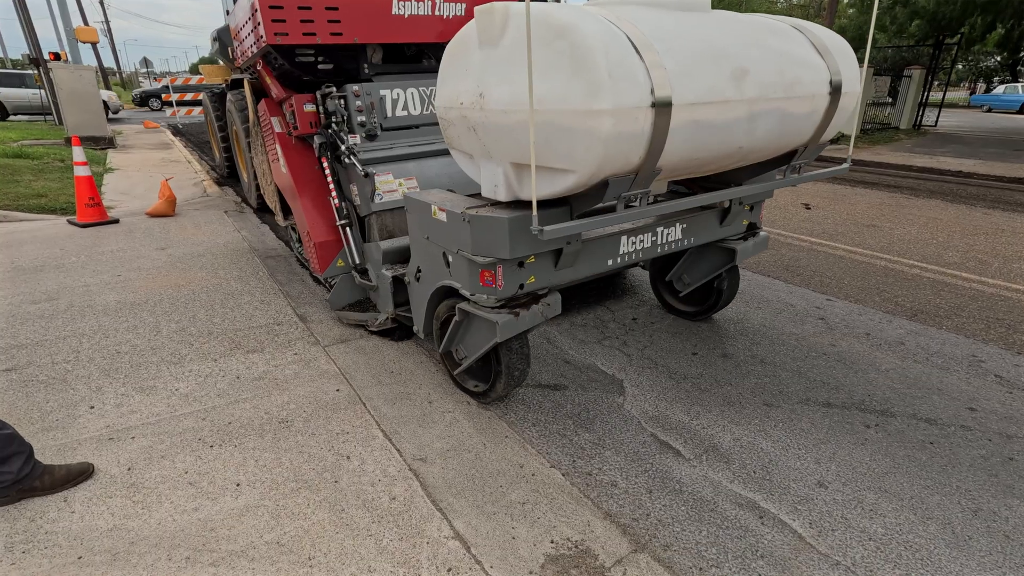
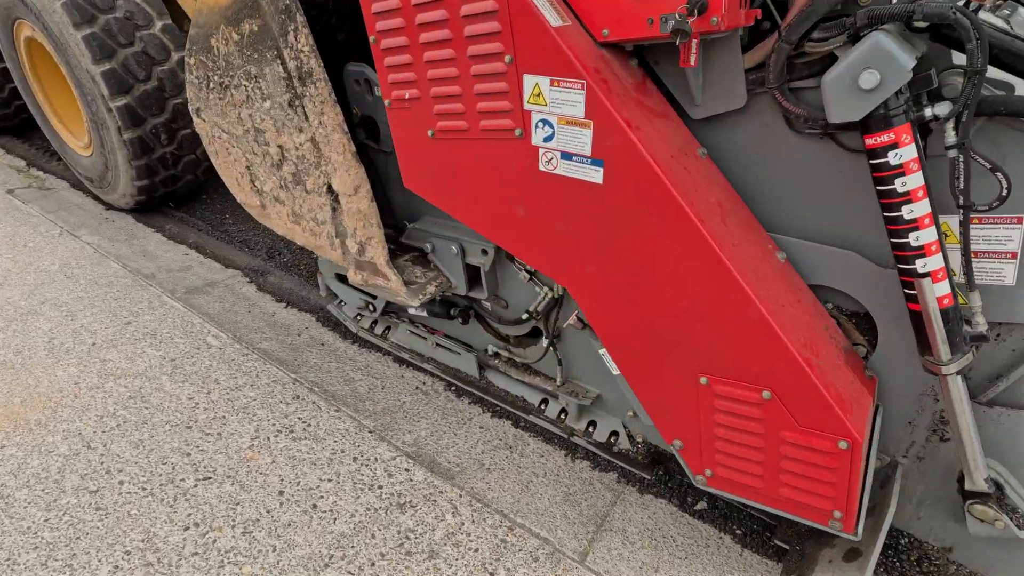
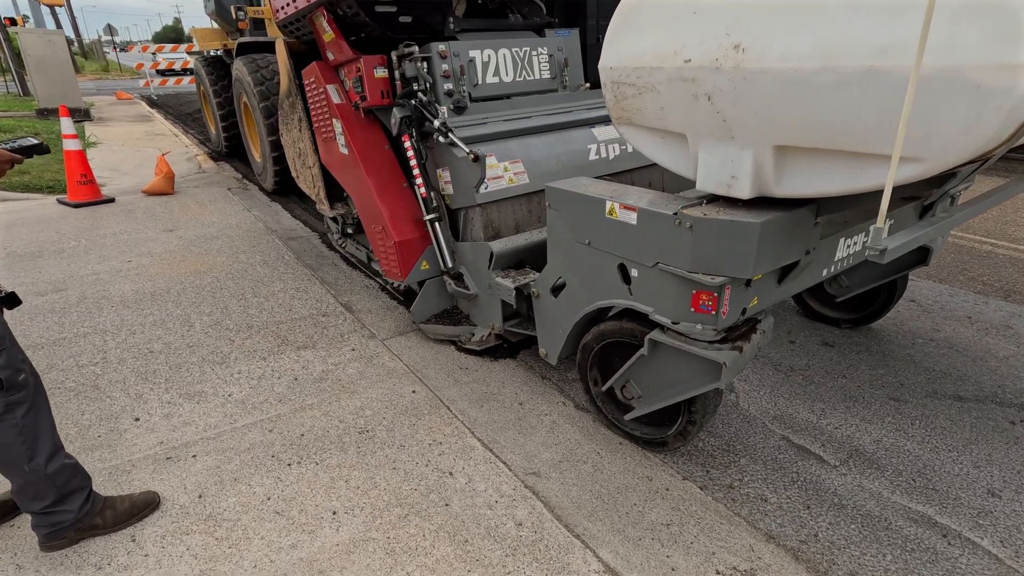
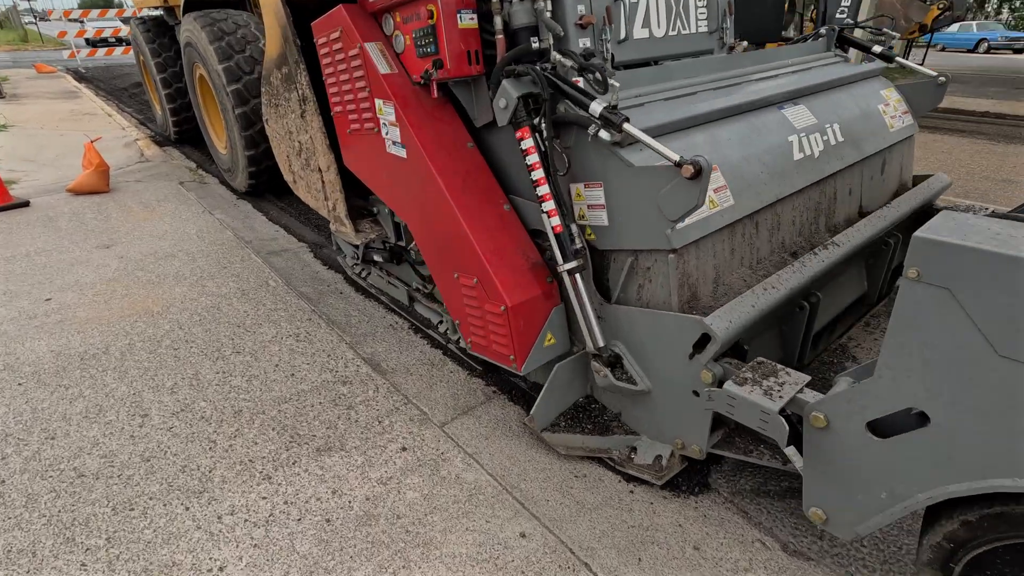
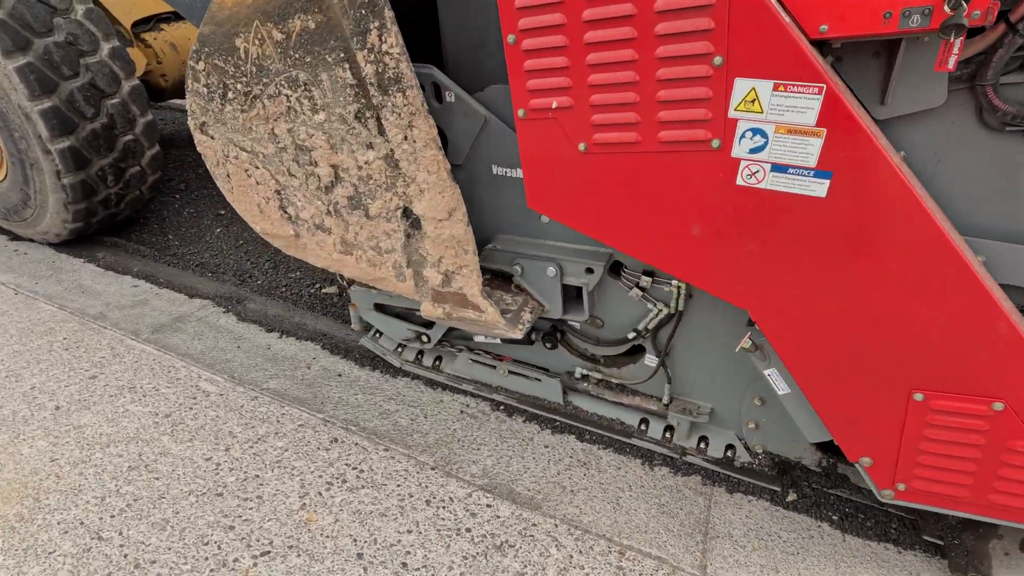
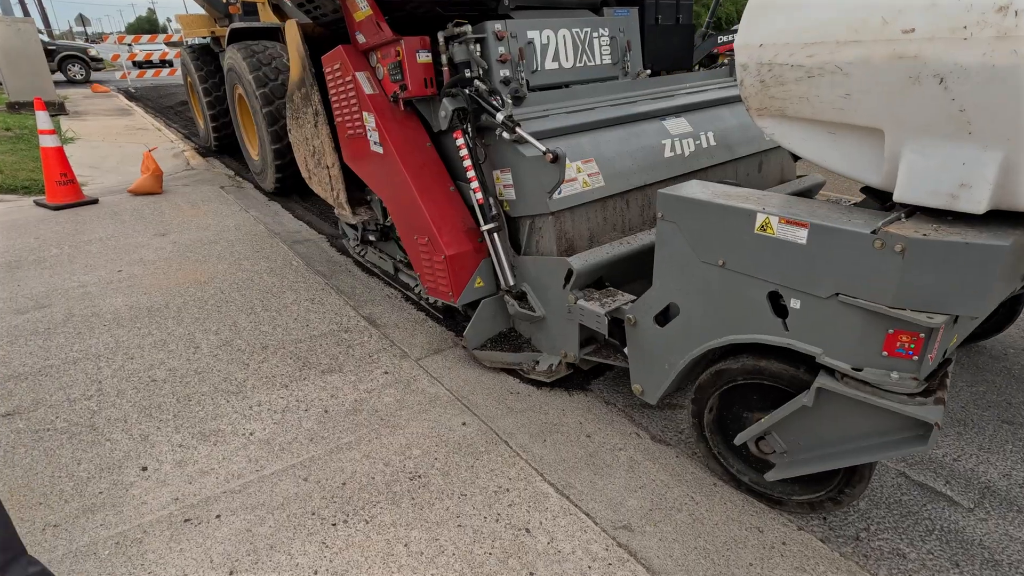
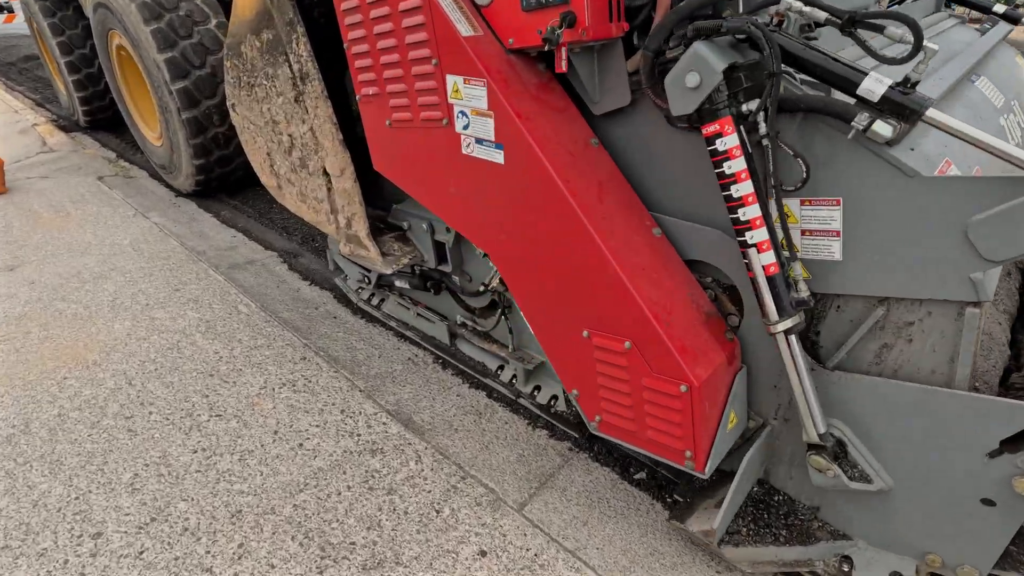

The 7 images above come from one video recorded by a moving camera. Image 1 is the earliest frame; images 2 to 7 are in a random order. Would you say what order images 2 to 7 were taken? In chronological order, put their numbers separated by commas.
3, 6, 4, 7, 2, 5
